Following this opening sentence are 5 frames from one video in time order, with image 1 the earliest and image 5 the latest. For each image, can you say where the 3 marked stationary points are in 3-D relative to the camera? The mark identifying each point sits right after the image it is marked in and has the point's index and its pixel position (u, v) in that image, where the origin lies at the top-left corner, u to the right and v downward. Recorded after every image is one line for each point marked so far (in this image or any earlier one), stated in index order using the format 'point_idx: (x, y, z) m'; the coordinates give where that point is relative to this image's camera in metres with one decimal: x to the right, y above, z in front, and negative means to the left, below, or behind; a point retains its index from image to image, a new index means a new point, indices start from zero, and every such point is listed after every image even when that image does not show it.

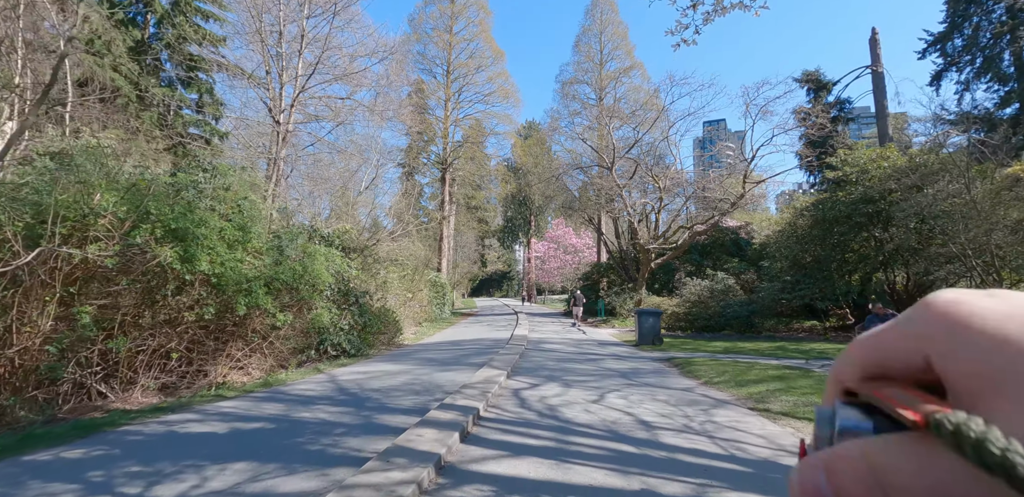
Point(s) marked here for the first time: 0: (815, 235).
0: (+11.6, +0.6, +18.8) m
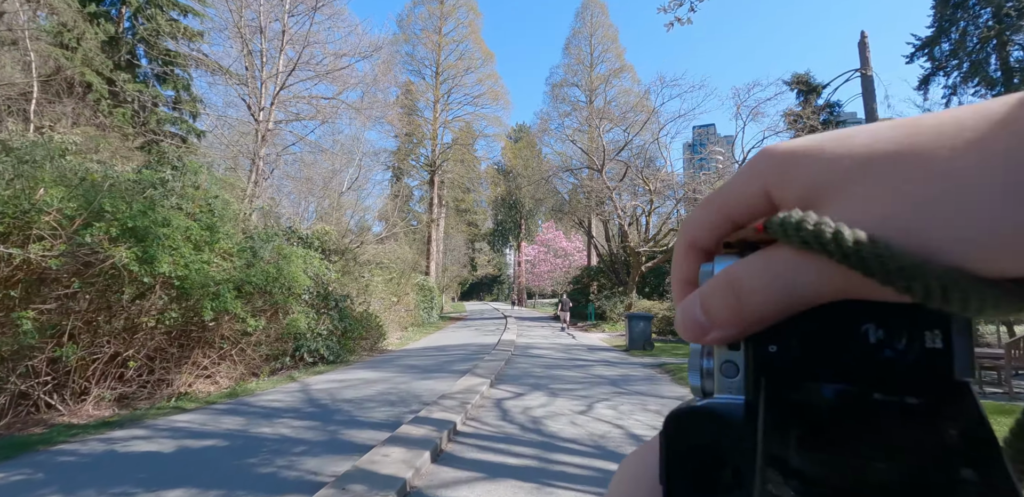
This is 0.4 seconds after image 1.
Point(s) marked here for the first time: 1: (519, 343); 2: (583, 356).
0: (+11.1, +0.5, +18.6) m
1: (+0.2, -3.0, +15.9) m
2: (+1.8, -2.8, +13.1) m
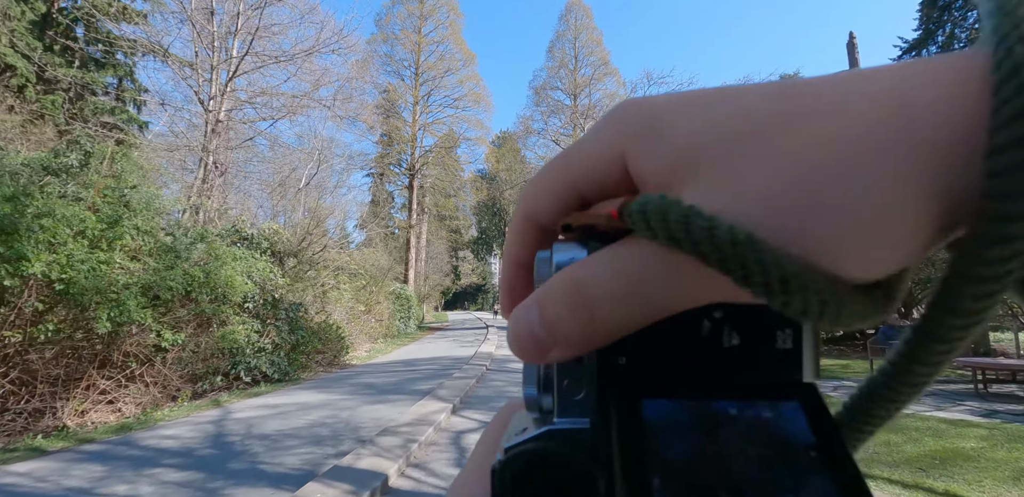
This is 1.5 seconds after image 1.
0: (+10.4, +0.3, +17.5) m
1: (-0.4, -3.1, +14.5) m
2: (+1.3, -2.8, +11.7) m
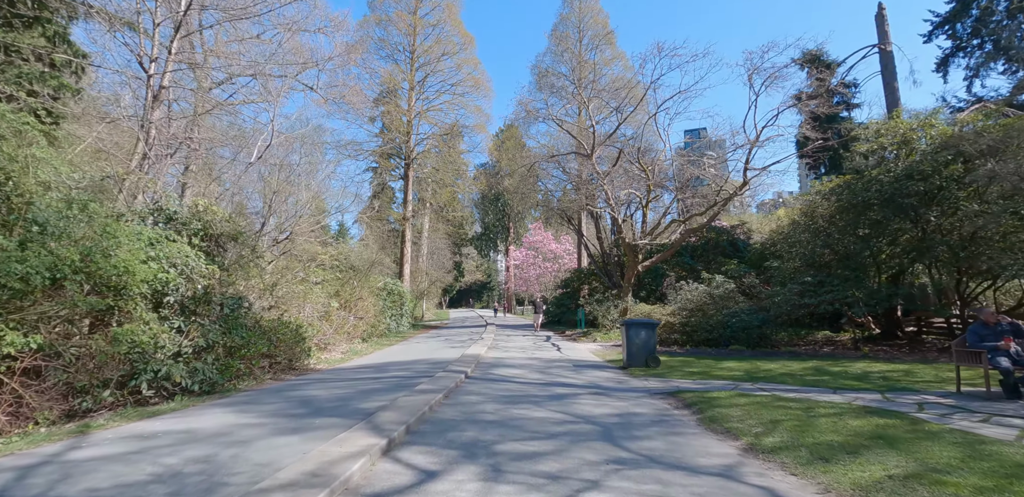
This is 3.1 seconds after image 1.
0: (+10.2, +0.8, +15.3) m
1: (-0.7, -2.7, +12.4) m
2: (+1.0, -2.5, +9.6) m
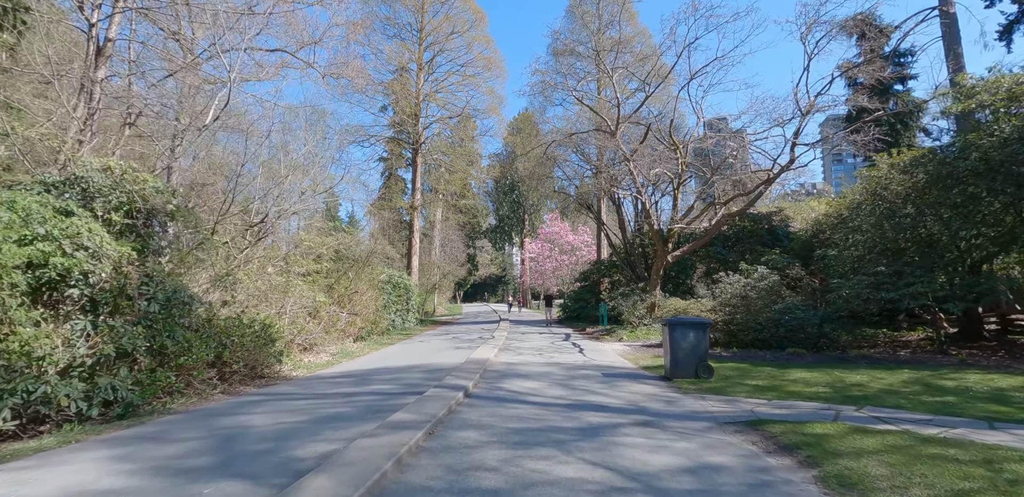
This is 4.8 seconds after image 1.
0: (+10.6, +1.2, +12.7) m
1: (-0.4, -2.4, +10.2) m
2: (+1.2, -2.1, +7.4) m
